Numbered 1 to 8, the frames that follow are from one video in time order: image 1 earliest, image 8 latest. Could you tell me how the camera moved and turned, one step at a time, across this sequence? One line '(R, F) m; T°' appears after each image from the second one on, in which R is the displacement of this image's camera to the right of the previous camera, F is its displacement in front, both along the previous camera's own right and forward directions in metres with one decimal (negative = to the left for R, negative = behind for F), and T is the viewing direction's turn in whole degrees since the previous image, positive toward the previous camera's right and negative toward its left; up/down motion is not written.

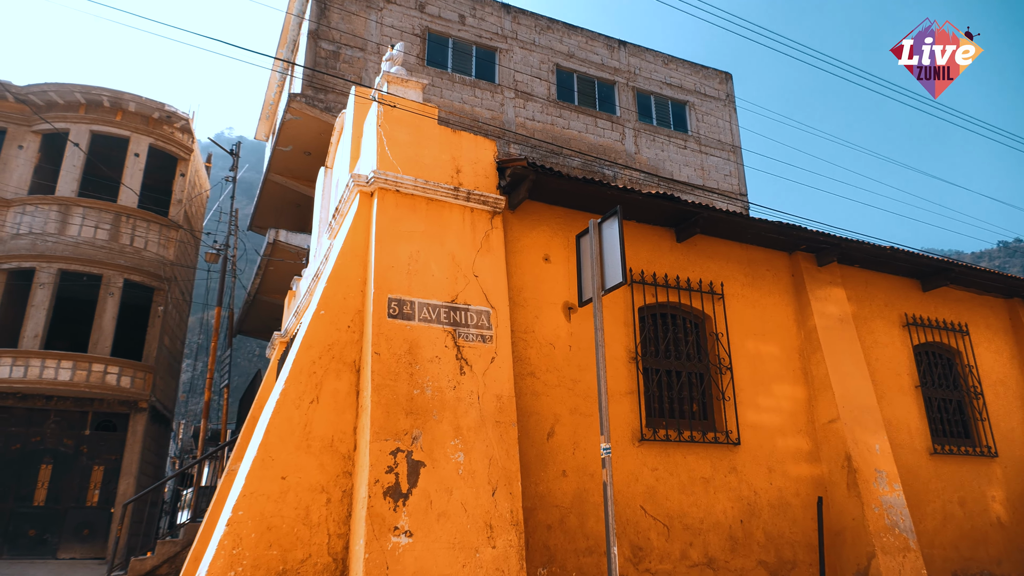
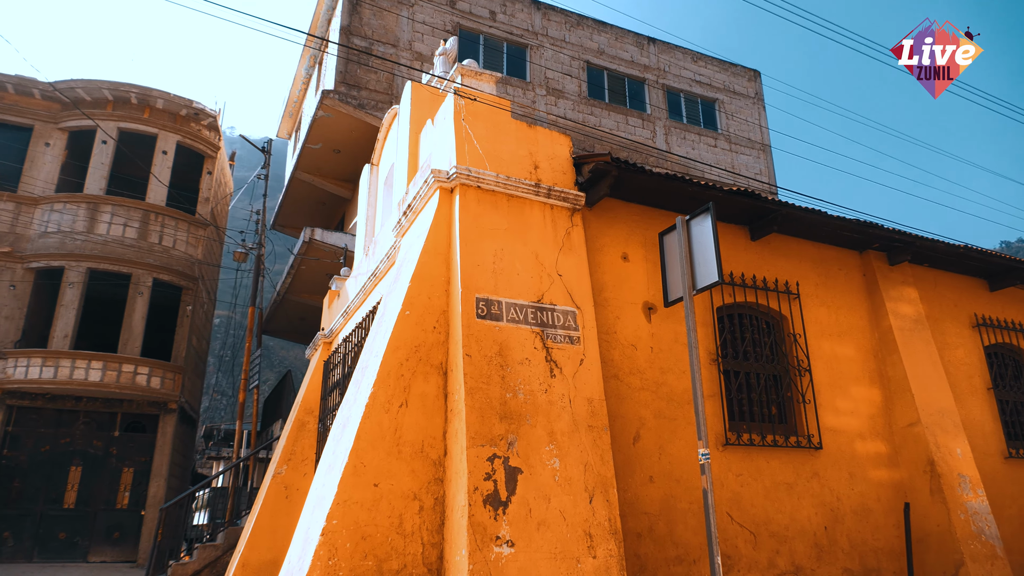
(-0.5, +0.2) m; 0°
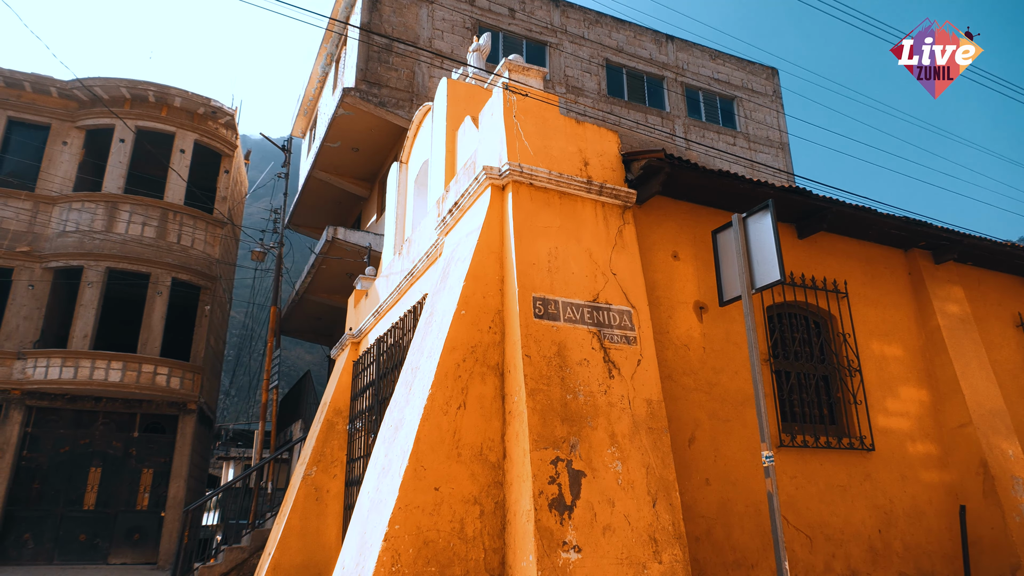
(-0.3, +0.1) m; 0°
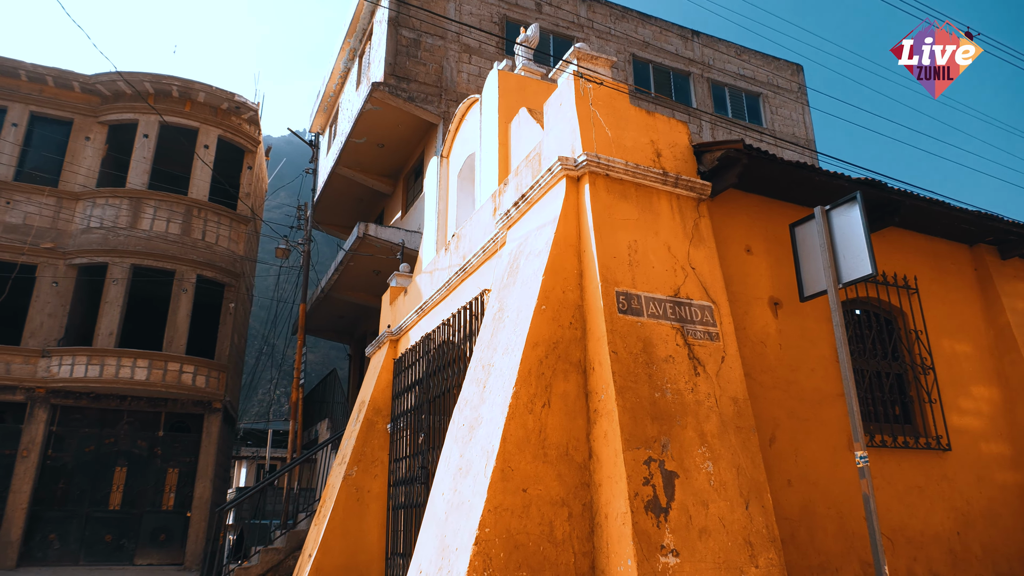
(-0.4, +0.2) m; 0°
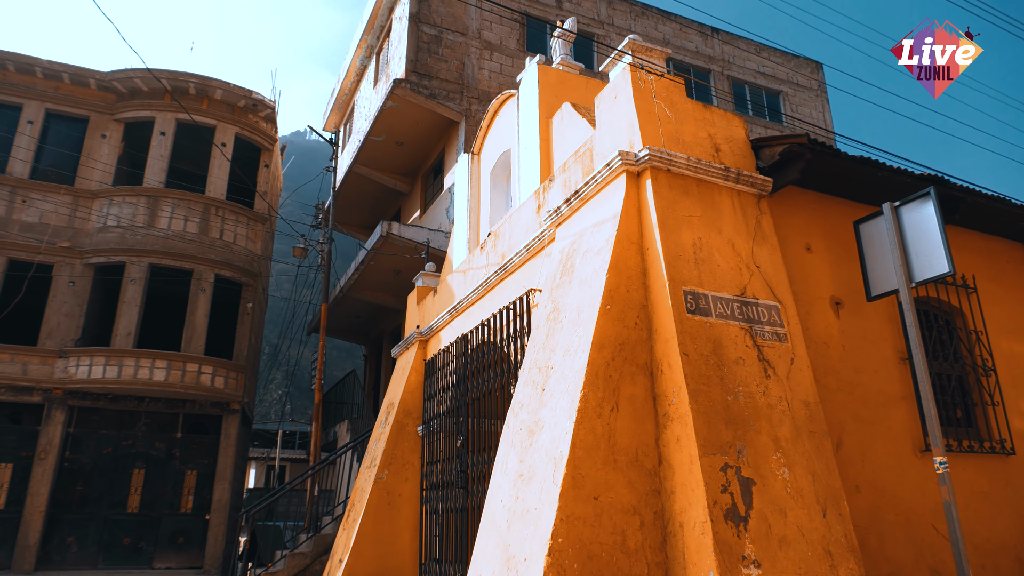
(-0.3, +0.2) m; 0°
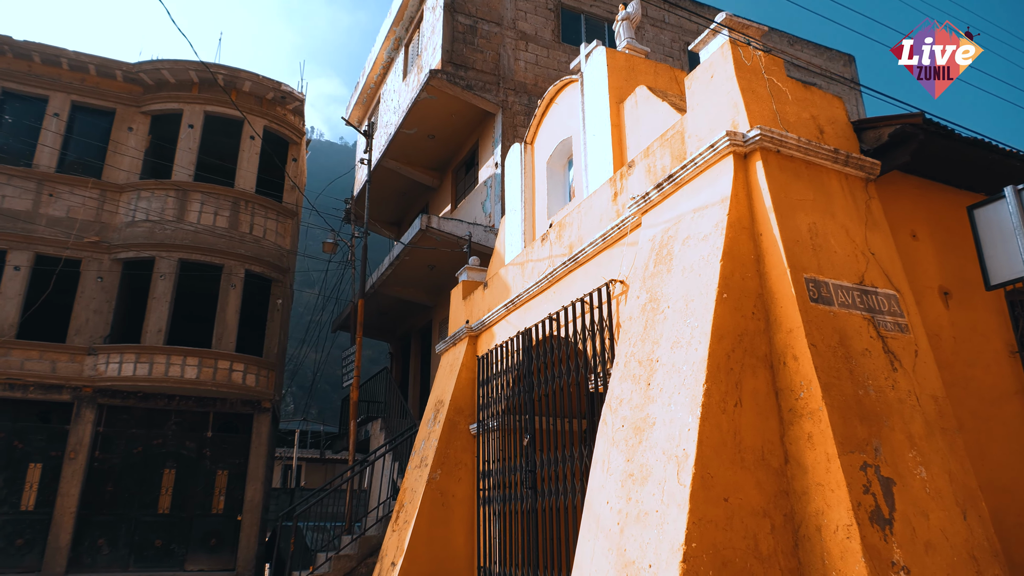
(-0.5, +0.3) m; 0°
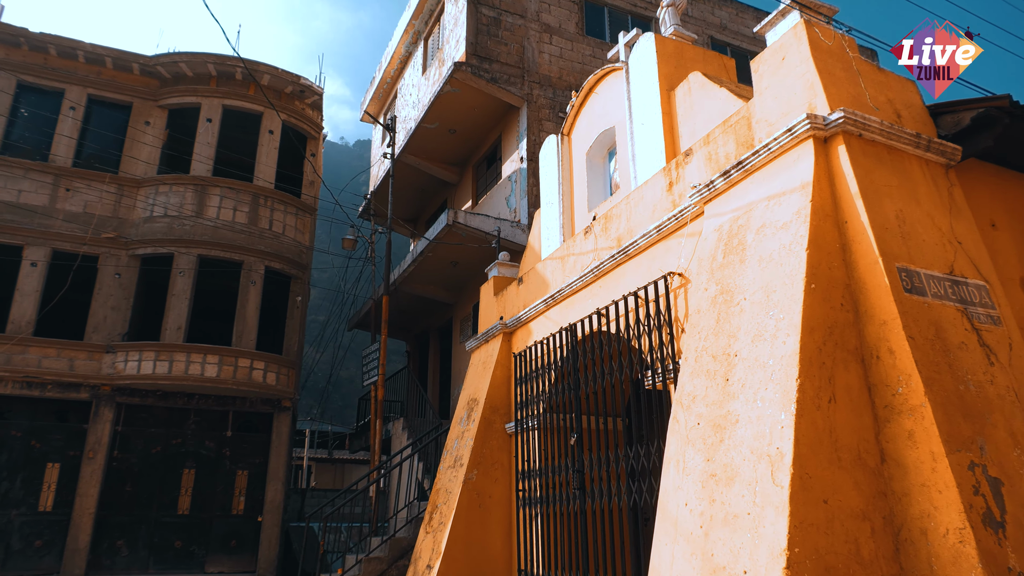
(-0.3, +0.2) m; 0°
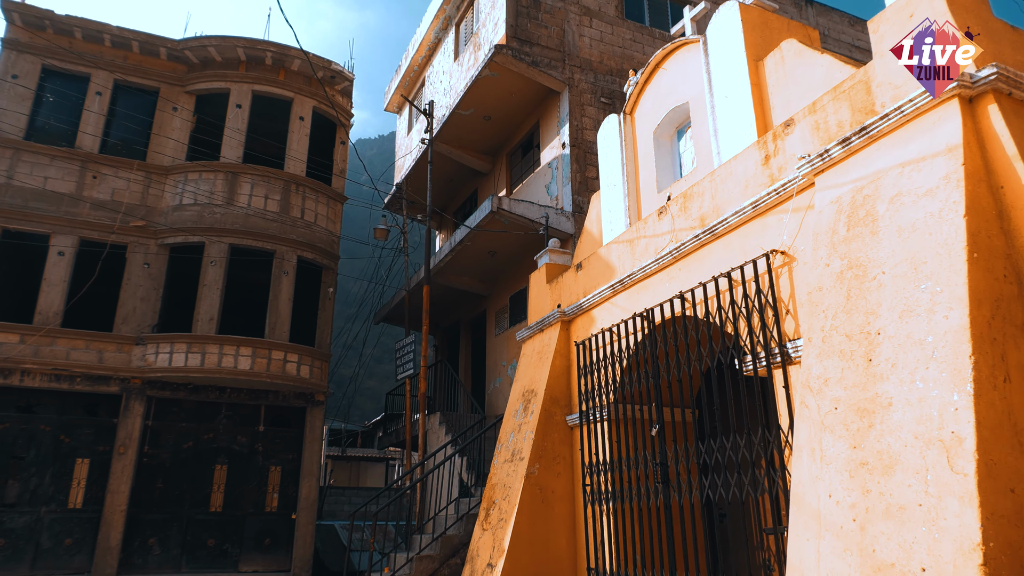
(-0.5, +0.4) m; 0°
